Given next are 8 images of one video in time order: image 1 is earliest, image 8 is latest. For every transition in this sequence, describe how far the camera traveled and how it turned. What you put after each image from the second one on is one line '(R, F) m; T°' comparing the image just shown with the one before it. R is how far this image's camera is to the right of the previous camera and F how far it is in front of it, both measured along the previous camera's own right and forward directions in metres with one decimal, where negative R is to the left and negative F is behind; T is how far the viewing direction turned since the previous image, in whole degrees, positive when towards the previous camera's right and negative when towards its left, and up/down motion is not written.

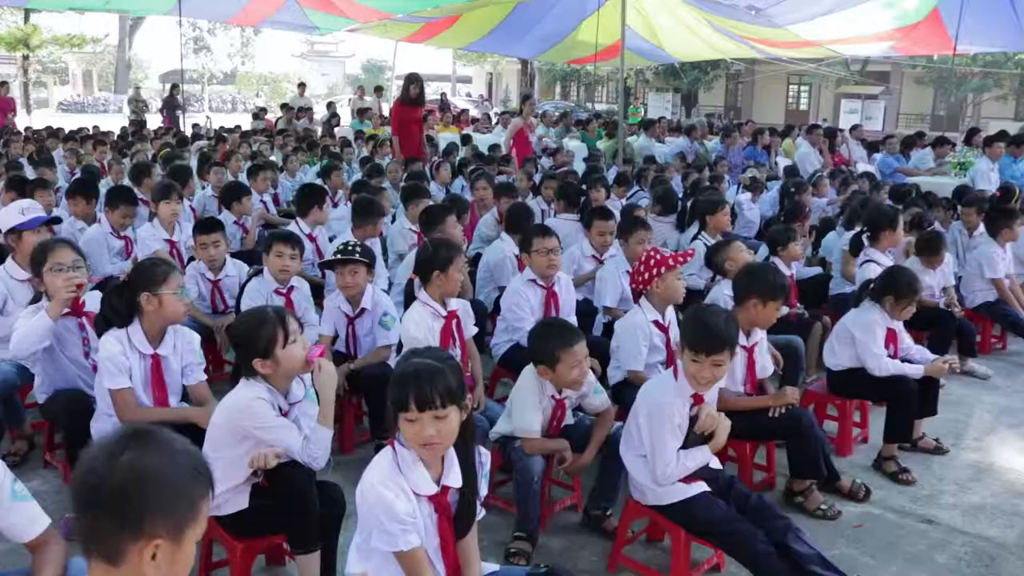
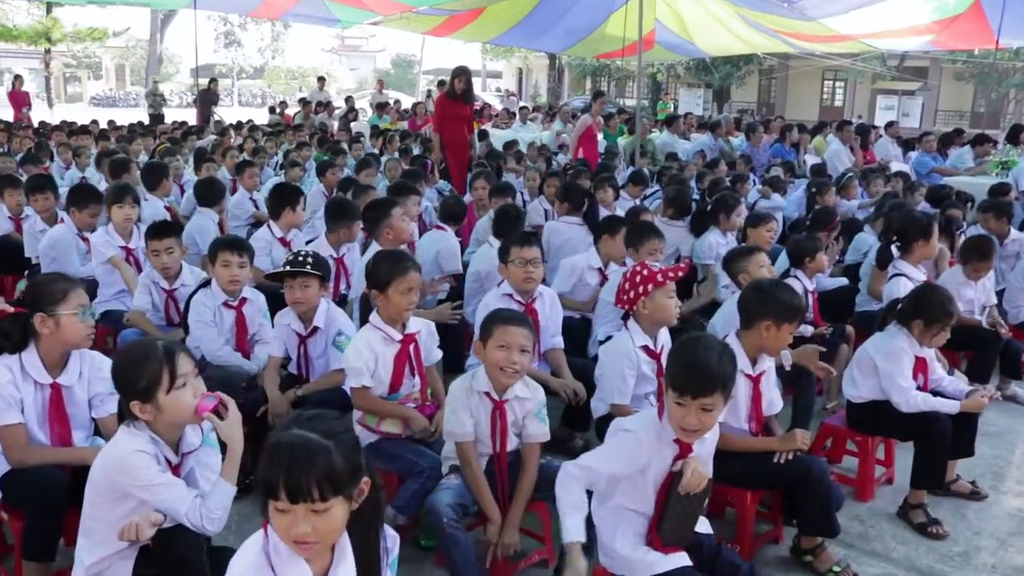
(+0.2, +0.4) m; -2°
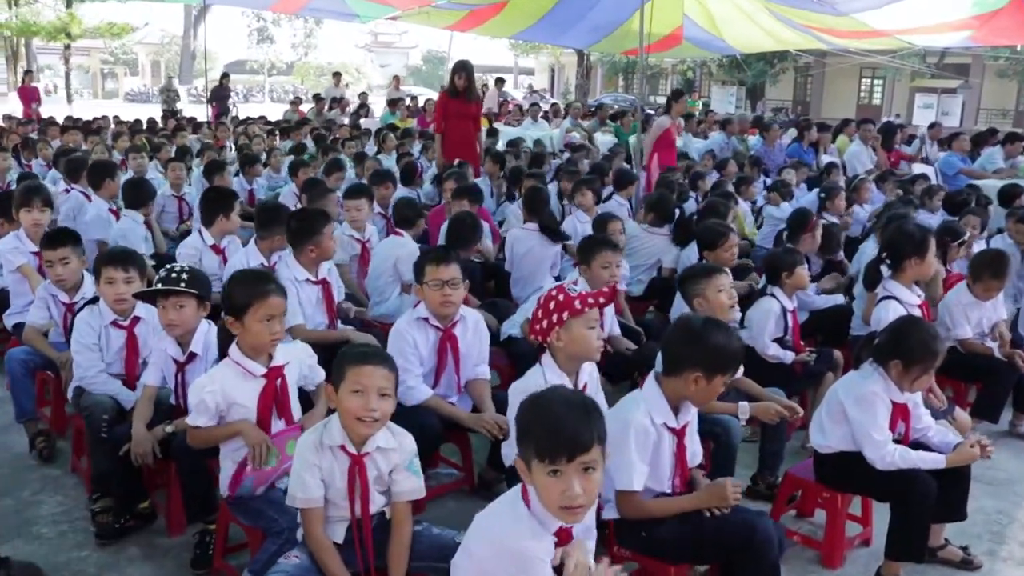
(+0.4, +0.4) m; -2°
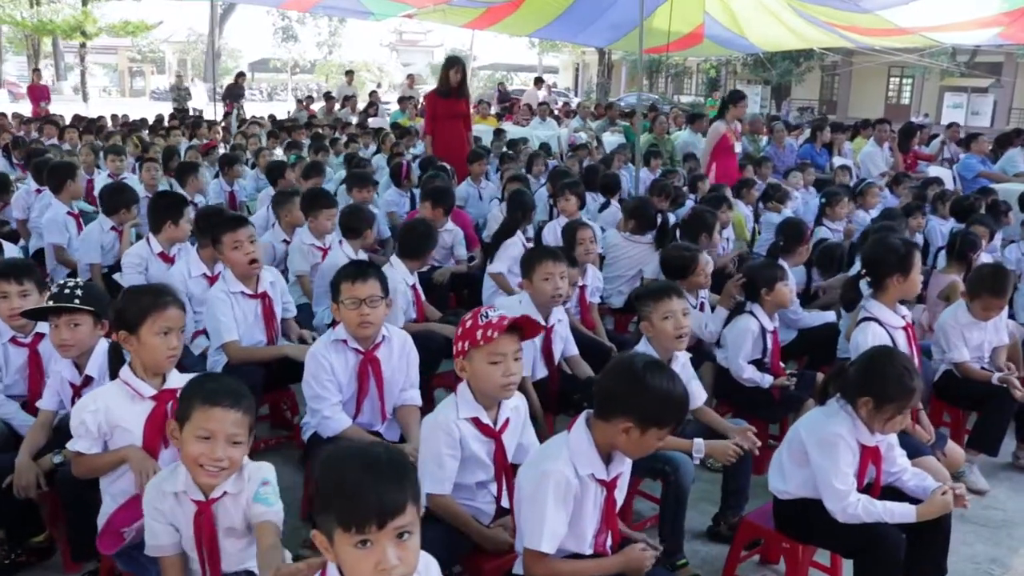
(+0.3, +0.3) m; -2°
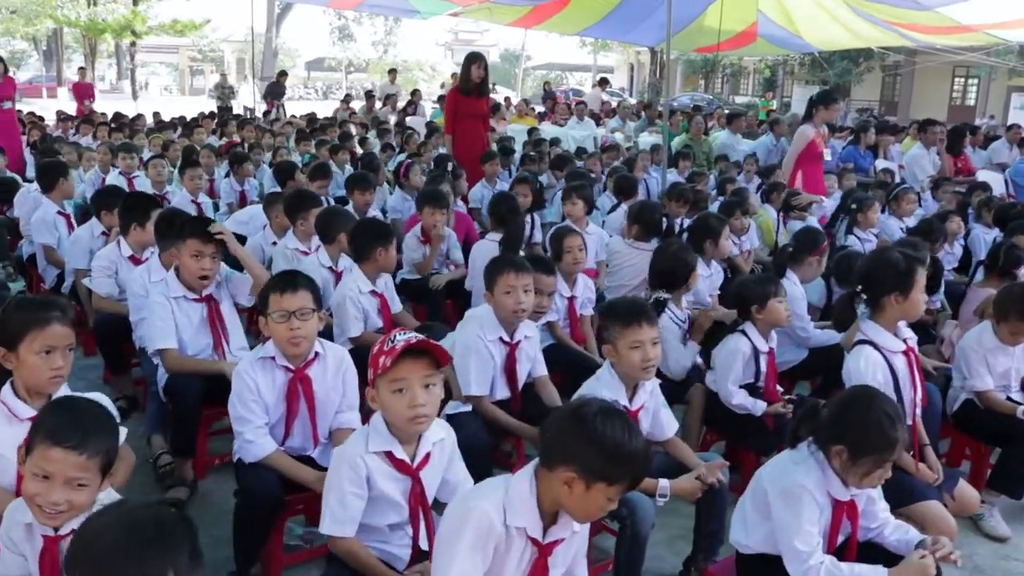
(+0.3, +0.3) m; -4°
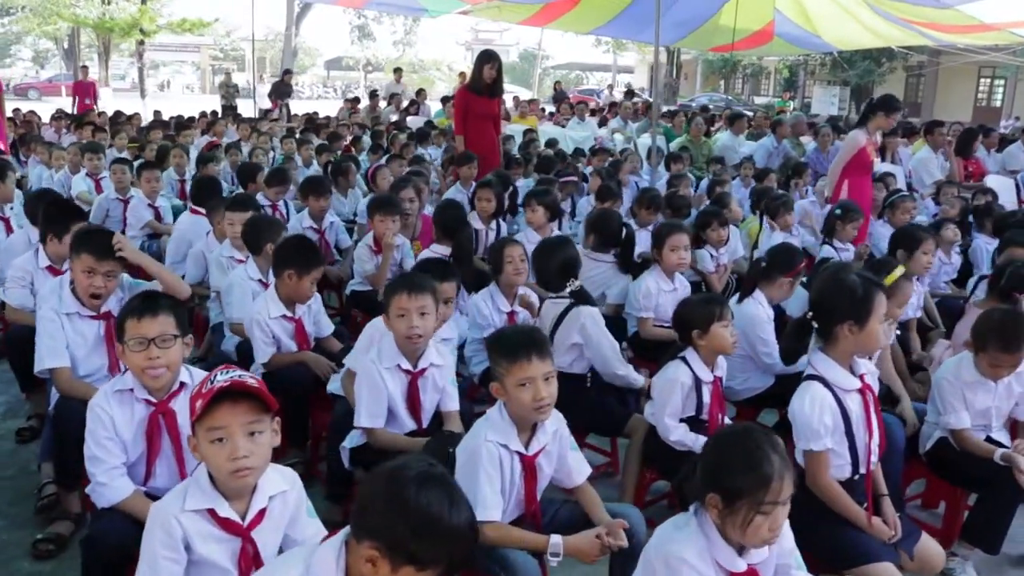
(+0.3, +0.3) m; -1°
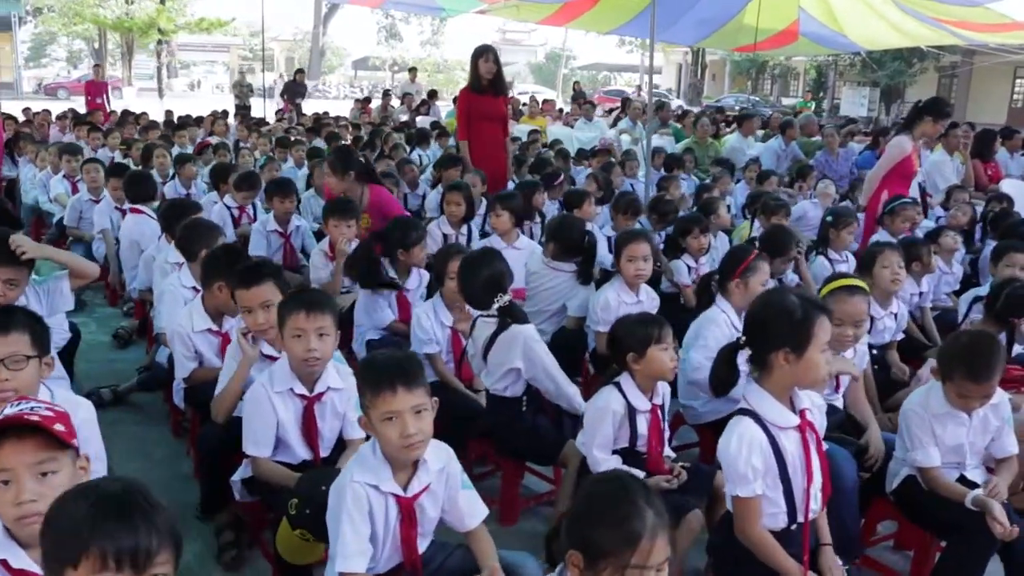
(+0.3, +0.2) m; -2°
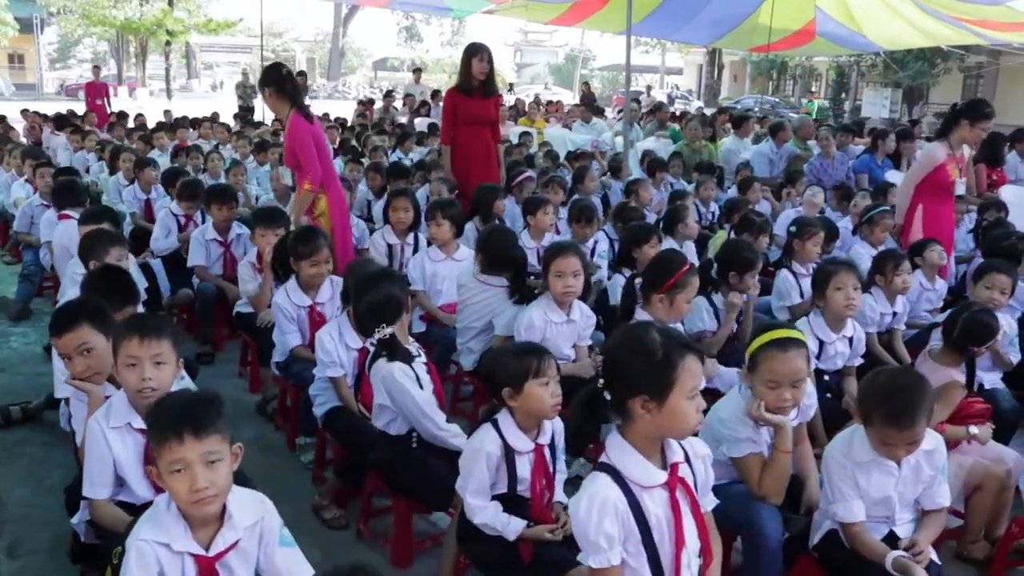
(+0.4, +0.3) m; -2°
